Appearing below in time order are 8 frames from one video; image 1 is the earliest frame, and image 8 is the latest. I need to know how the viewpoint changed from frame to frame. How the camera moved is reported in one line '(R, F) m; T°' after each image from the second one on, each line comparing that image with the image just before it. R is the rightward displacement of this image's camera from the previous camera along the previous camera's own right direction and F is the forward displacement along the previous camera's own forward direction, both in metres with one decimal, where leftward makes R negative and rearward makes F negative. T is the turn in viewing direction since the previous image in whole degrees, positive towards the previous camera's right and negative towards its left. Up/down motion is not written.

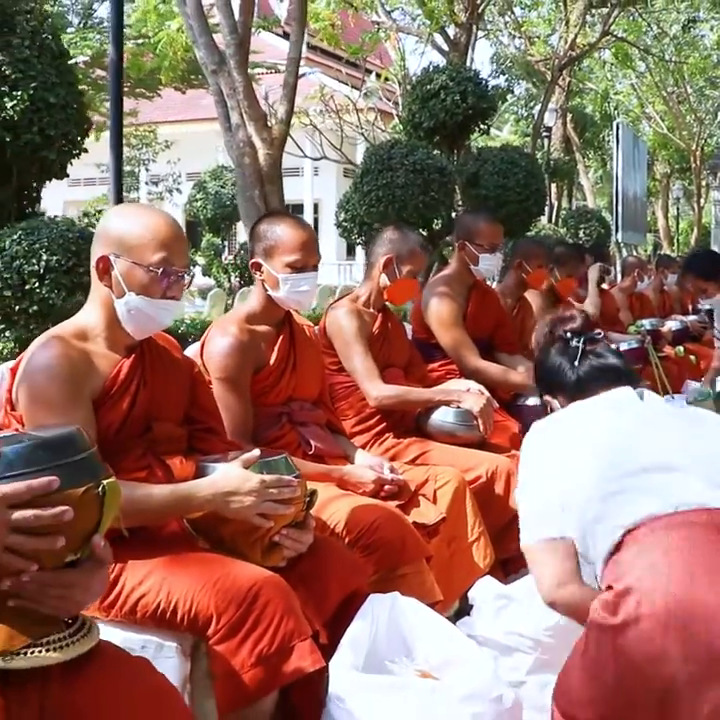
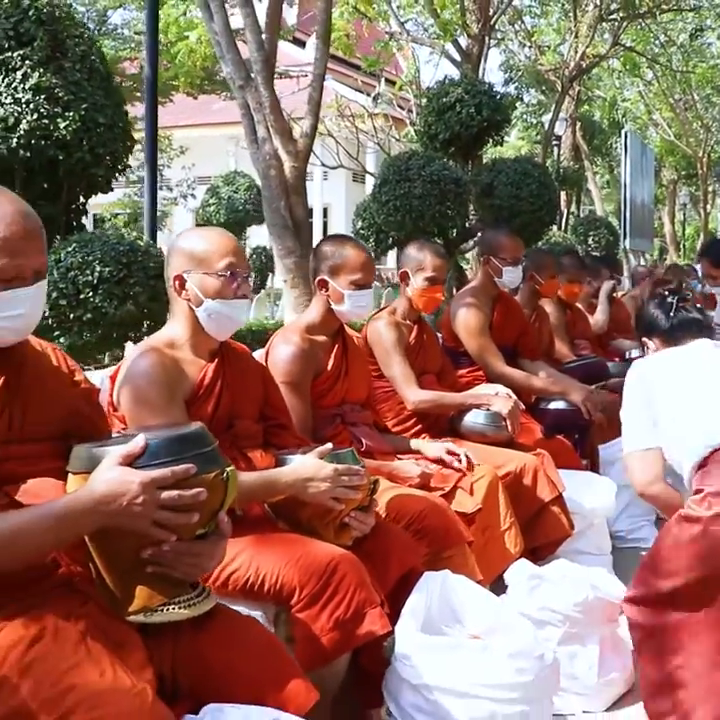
(-0.1, -0.4) m; 0°
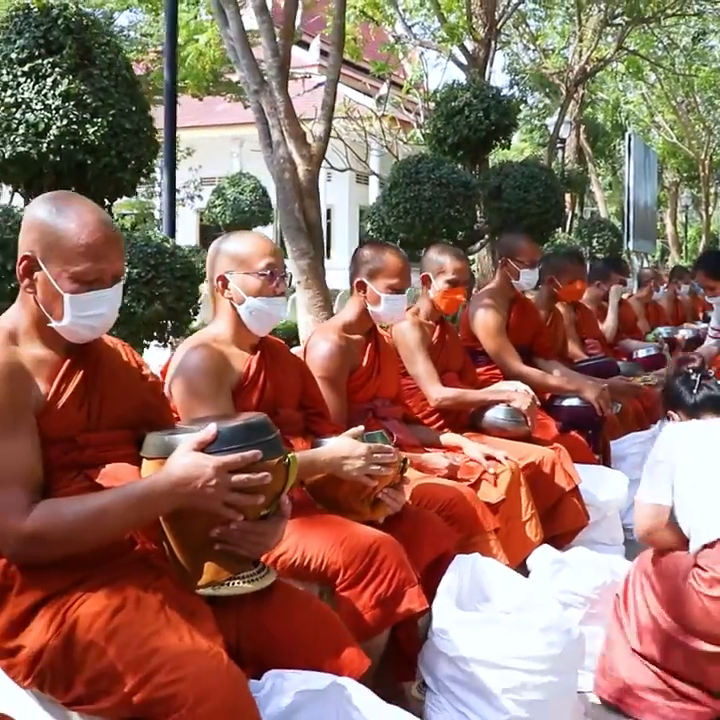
(-0.1, -0.2) m; 0°
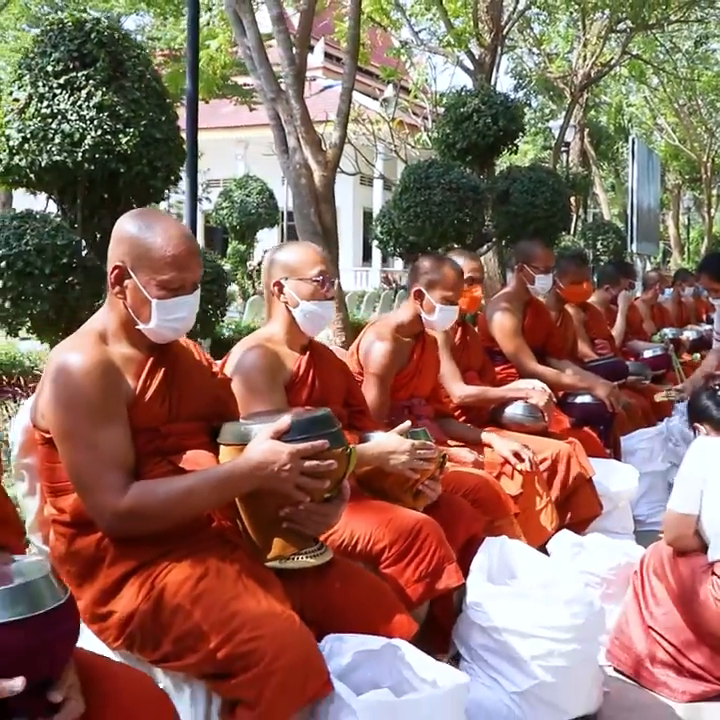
(-0.1, -0.3) m; 0°
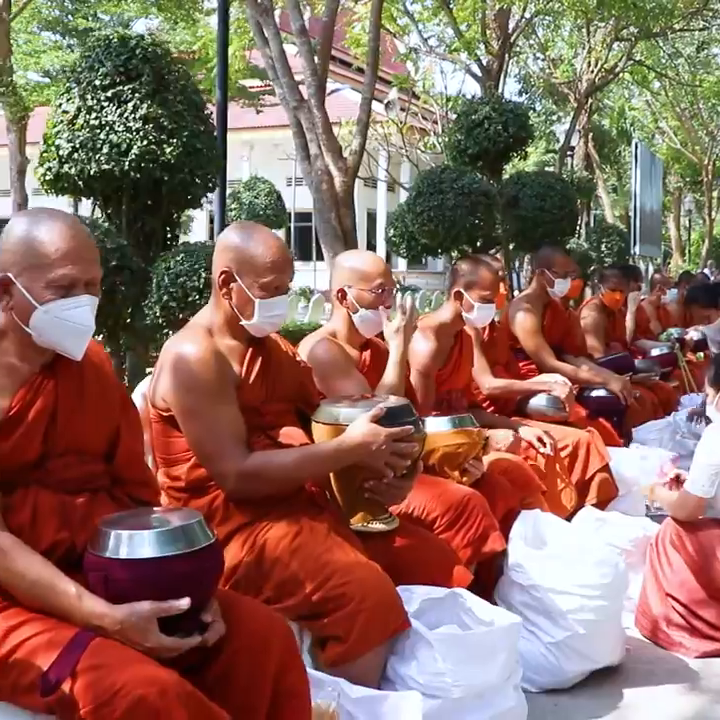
(-0.2, -0.4) m; 0°
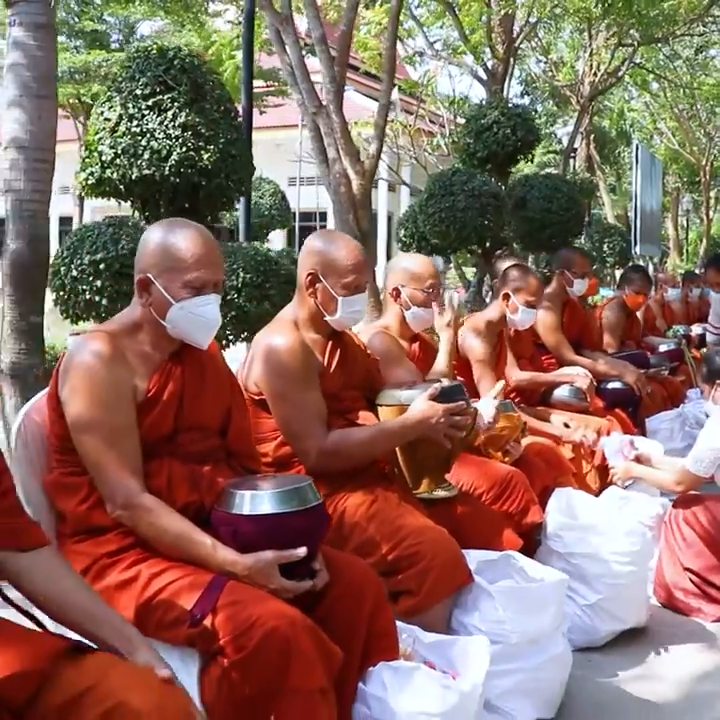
(-0.2, -0.4) m; 0°
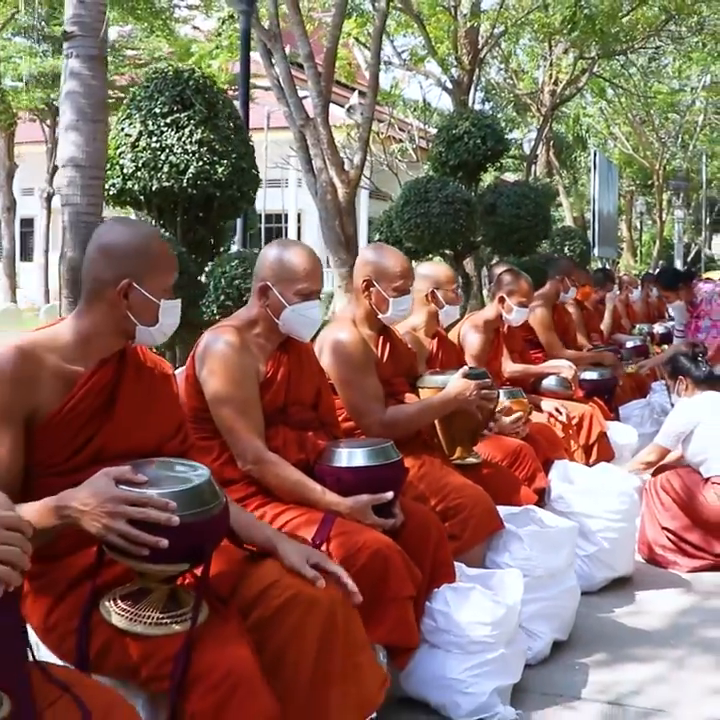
(-0.3, -0.7) m; +2°
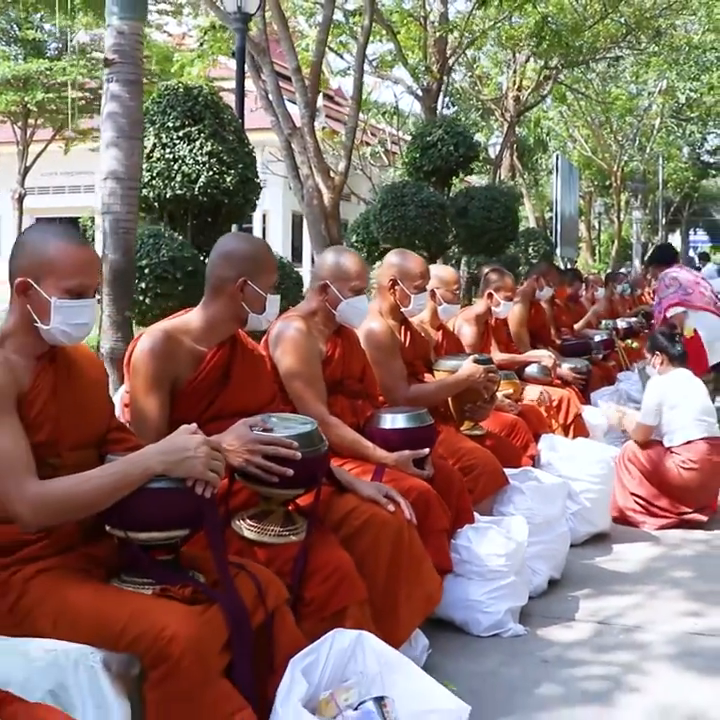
(-0.3, -0.8) m; +2°
